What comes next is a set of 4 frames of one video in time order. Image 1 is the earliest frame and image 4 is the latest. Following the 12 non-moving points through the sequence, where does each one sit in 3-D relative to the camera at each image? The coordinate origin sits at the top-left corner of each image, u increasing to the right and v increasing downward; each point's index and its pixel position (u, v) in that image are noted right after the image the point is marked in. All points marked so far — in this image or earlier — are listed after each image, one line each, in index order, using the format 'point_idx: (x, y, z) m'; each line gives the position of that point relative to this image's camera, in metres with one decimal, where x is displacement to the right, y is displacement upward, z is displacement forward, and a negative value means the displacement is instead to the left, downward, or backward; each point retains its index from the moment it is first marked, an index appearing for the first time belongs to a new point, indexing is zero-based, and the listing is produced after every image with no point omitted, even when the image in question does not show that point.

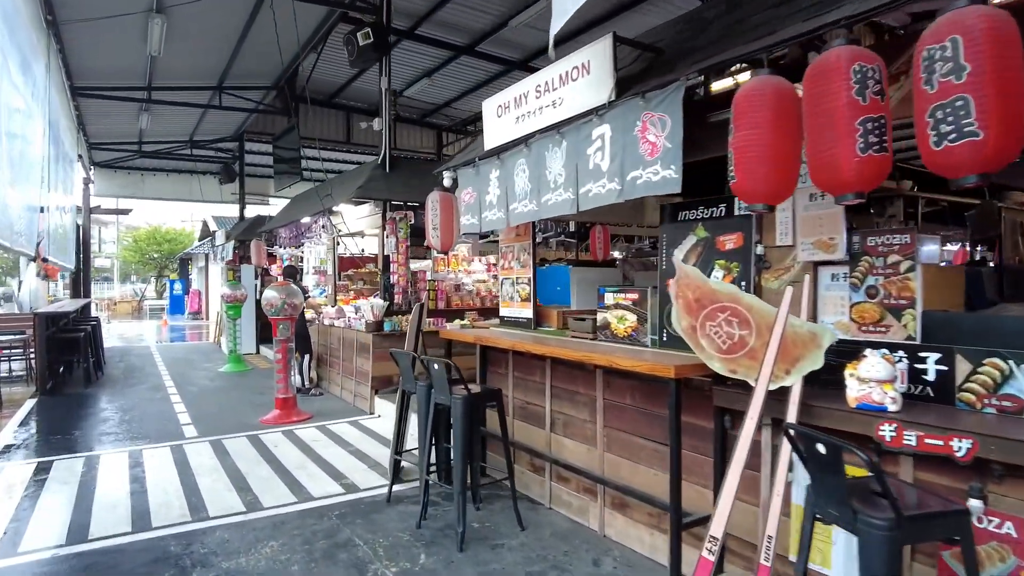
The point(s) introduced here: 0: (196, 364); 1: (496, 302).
0: (-5.6, -1.4, +10.8) m
1: (-0.2, -0.2, +7.6) m
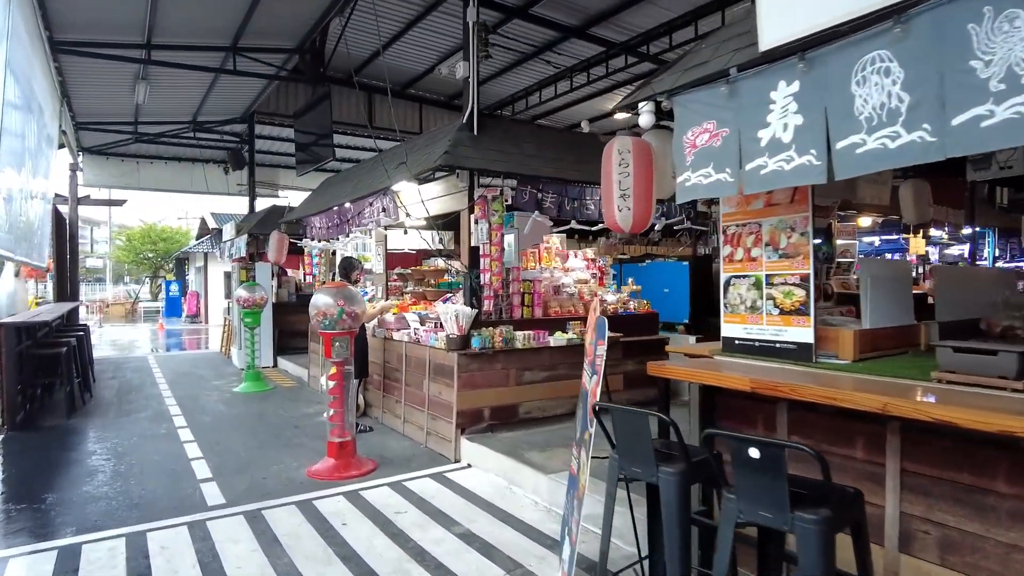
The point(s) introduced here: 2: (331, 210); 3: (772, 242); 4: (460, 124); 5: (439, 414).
0: (-4.6, -1.4, +9.0) m
1: (+0.9, -0.2, +5.9) m
2: (-2.0, +0.9, +6.9) m
3: (+1.2, +0.2, +2.8) m
4: (-0.4, +1.4, +5.1) m
5: (-0.6, -1.1, +5.1) m
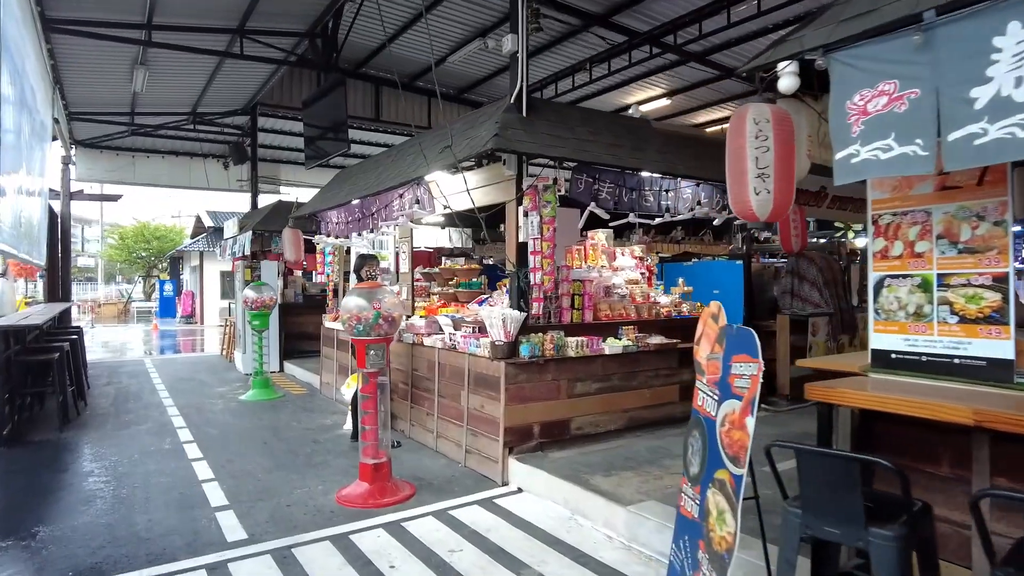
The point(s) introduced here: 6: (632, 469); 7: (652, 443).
0: (-4.2, -1.4, +8.5) m
1: (+1.3, -0.2, +5.4) m
2: (-1.7, +0.9, +6.4) m
3: (+1.6, +0.2, +2.2) m
4: (0.0, +1.4, +4.5) m
5: (-0.2, -1.1, +4.6) m
6: (+0.8, -1.2, +4.1) m
7: (+1.1, -1.2, +4.8) m
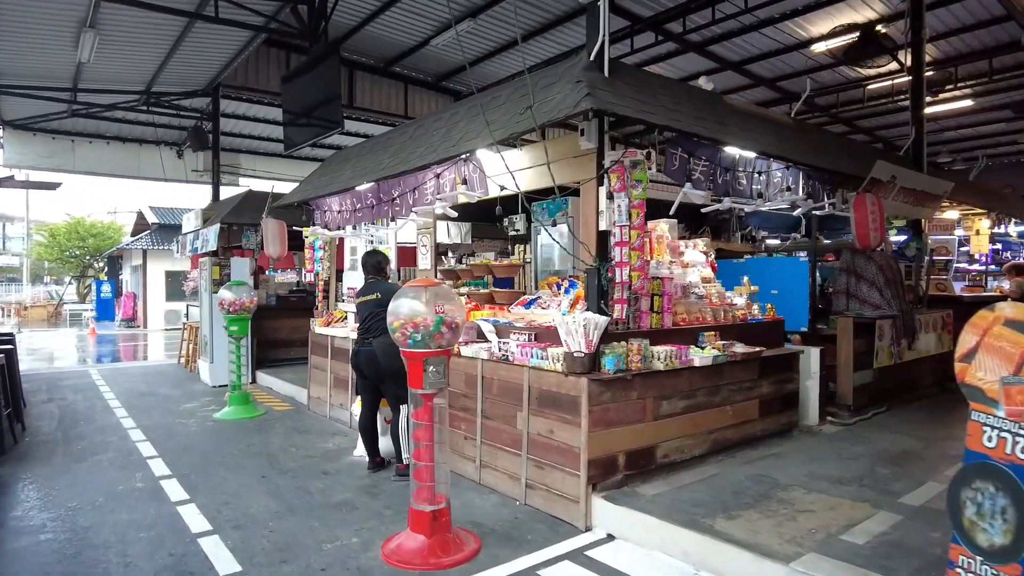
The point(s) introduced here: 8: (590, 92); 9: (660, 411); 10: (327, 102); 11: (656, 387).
0: (-4.1, -1.4, +7.3) m
1: (+1.7, -0.2, +4.6) m
2: (-1.3, +0.9, +5.4) m
3: (+2.3, +0.2, +1.6) m
4: (+0.4, +1.4, +3.7) m
5: (+0.2, -1.1, +3.7) m
6: (+1.3, -1.2, +3.4) m
7: (+1.6, -1.2, +4.0) m
8: (+0.4, +1.1, +3.3) m
9: (+1.0, -0.8, +3.9) m
10: (-2.7, +2.4, +8.3) m
11: (+0.9, -0.6, +3.8) m
